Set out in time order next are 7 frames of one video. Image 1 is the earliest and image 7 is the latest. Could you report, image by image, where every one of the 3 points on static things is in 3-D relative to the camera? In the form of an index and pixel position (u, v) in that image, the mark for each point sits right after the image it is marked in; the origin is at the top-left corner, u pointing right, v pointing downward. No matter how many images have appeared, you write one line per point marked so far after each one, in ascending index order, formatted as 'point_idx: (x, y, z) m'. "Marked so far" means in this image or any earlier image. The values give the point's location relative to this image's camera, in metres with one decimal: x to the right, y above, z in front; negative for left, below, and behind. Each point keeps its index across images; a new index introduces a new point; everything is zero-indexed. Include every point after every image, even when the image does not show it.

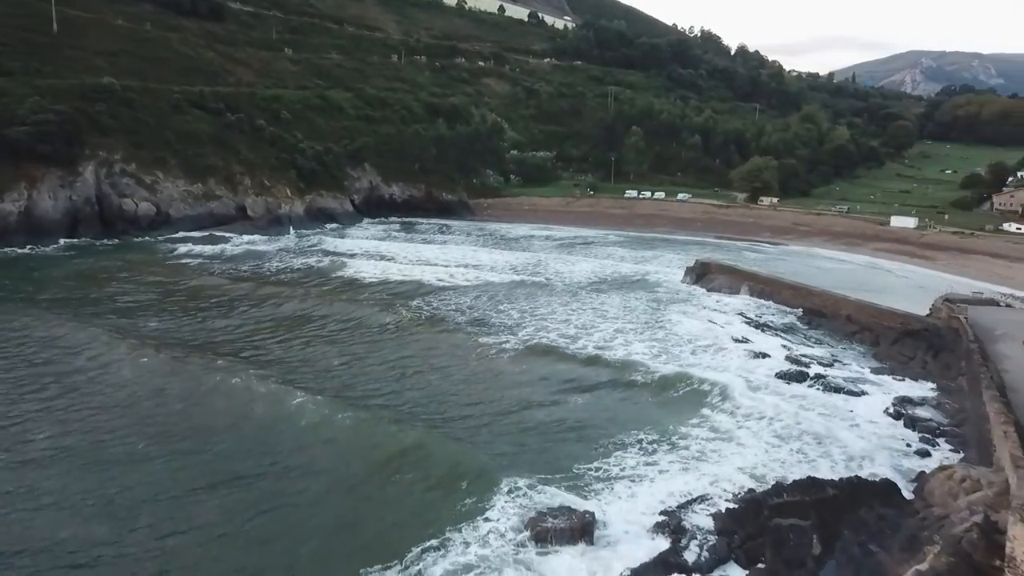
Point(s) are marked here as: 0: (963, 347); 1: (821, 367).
0: (+7.4, -1.0, +13.1) m
1: (+5.3, -1.4, +13.6) m
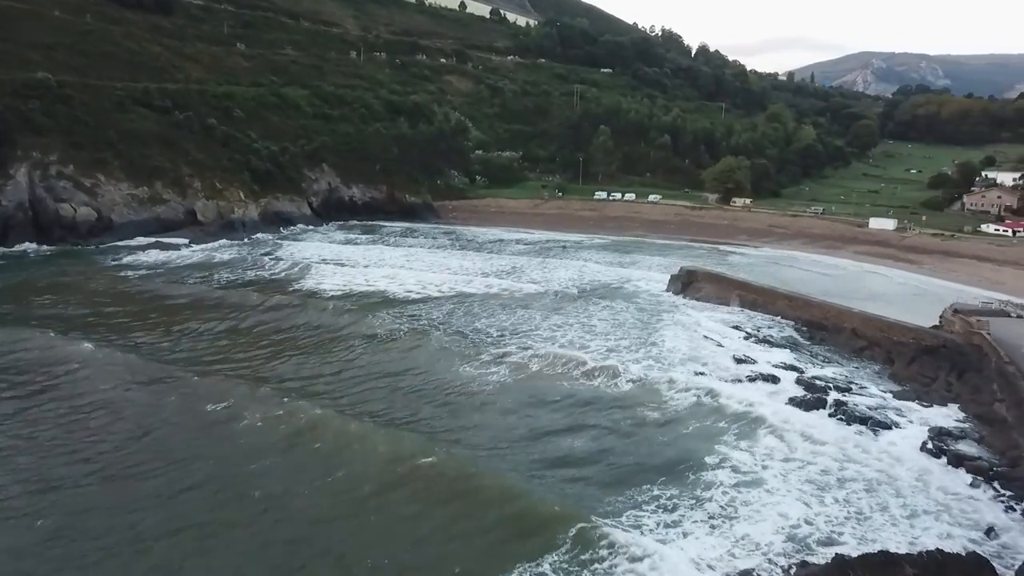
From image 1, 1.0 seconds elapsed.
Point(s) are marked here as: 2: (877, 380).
0: (+7.2, -1.2, +11.9) m
1: (+5.1, -1.6, +12.3) m
2: (+6.0, -1.5, +13.1) m
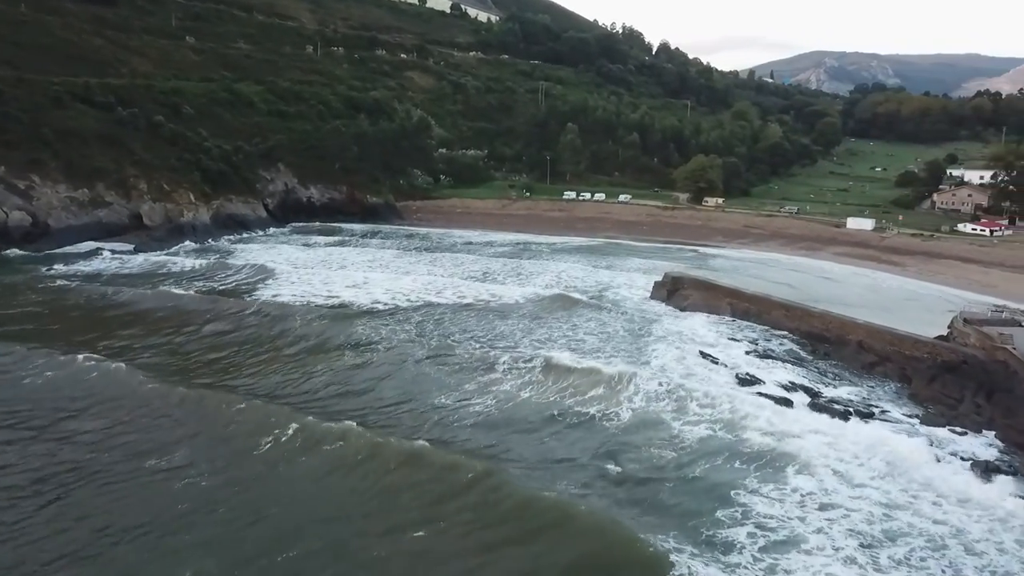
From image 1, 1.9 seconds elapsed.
0: (+7.0, -1.4, +10.9) m
1: (+4.9, -1.8, +11.2) m
2: (+5.8, -1.7, +11.9) m
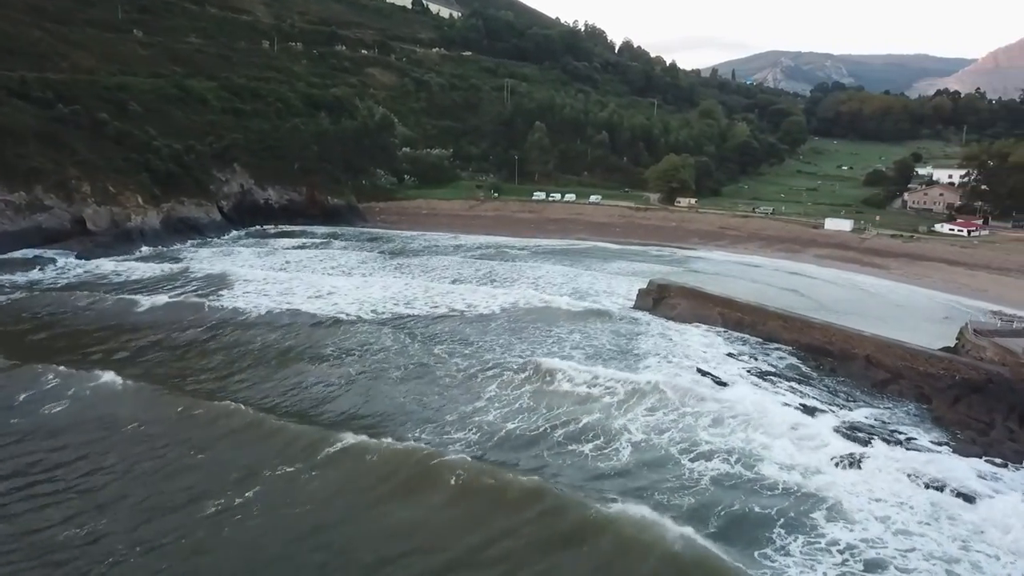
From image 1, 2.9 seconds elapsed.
0: (+6.9, -1.6, +9.9) m
1: (+4.8, -2.0, +10.1) m
2: (+5.6, -1.9, +10.9) m
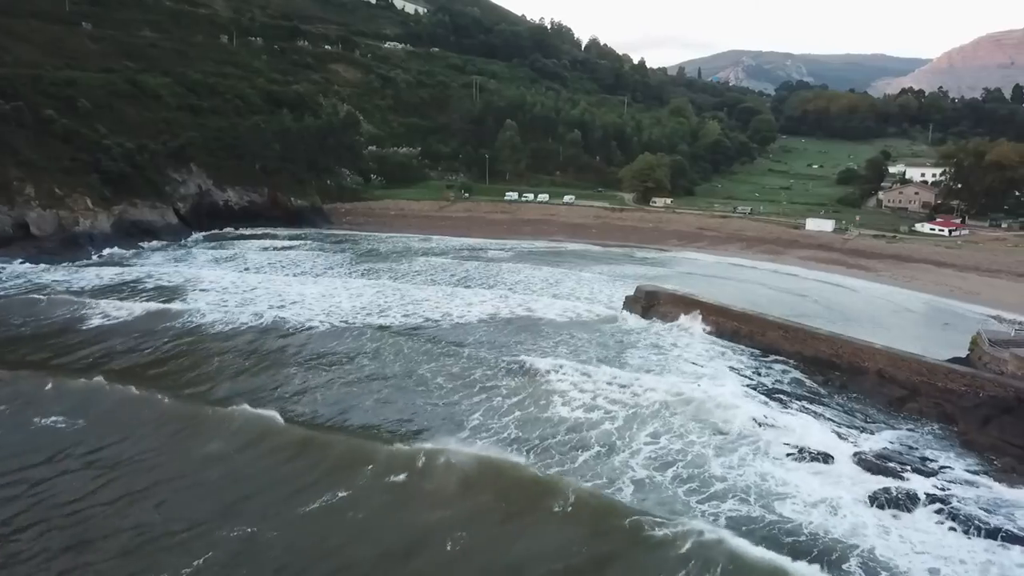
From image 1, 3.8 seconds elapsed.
0: (+6.9, -1.7, +9.0) m
1: (+4.7, -2.2, +9.1) m
2: (+5.5, -2.1, +10.0) m
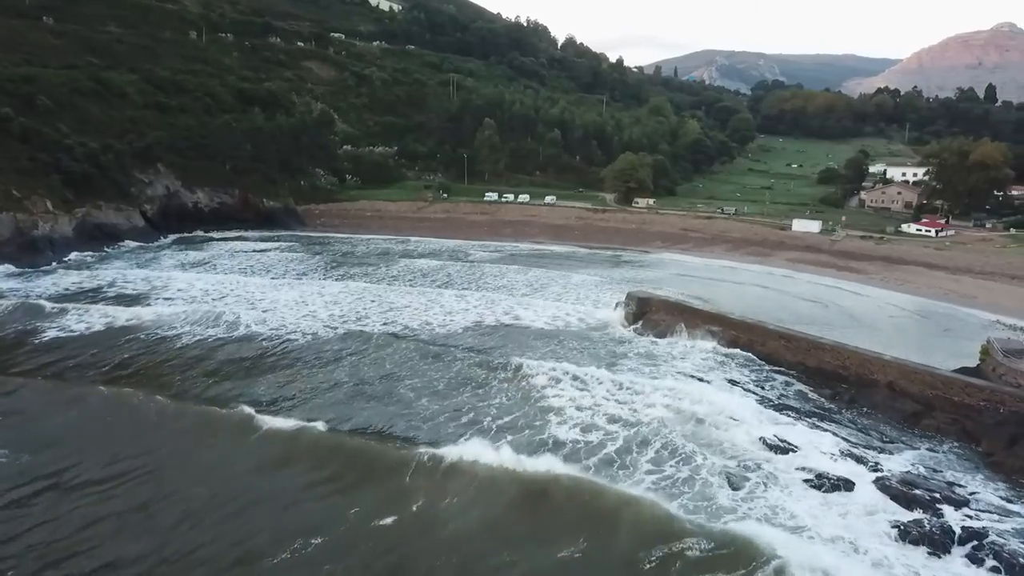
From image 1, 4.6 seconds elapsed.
0: (+6.8, -1.8, +8.4) m
1: (+4.7, -2.3, +8.4) m
2: (+5.4, -2.2, +9.3) m
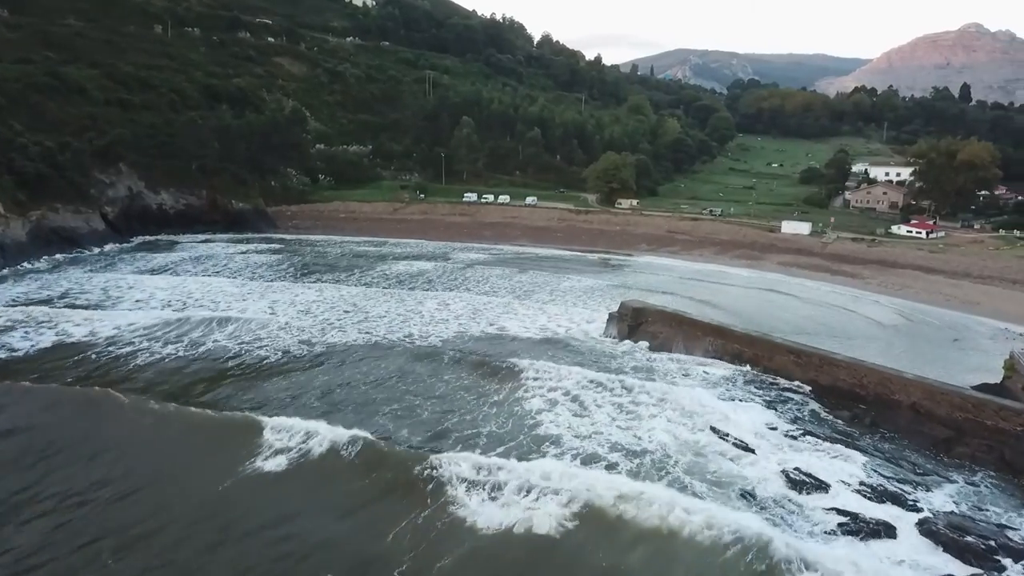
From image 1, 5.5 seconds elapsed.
0: (+6.8, -2.0, +7.5) m
1: (+4.7, -2.5, +7.5) m
2: (+5.4, -2.4, +8.4) m
